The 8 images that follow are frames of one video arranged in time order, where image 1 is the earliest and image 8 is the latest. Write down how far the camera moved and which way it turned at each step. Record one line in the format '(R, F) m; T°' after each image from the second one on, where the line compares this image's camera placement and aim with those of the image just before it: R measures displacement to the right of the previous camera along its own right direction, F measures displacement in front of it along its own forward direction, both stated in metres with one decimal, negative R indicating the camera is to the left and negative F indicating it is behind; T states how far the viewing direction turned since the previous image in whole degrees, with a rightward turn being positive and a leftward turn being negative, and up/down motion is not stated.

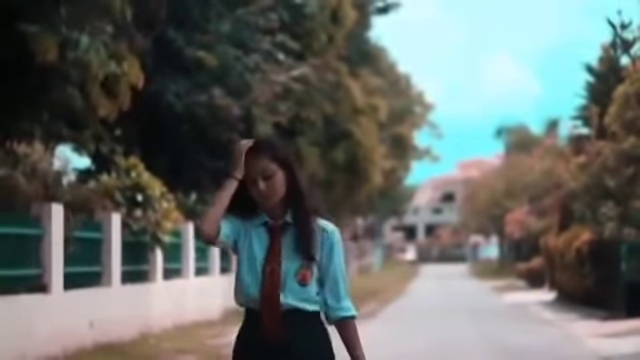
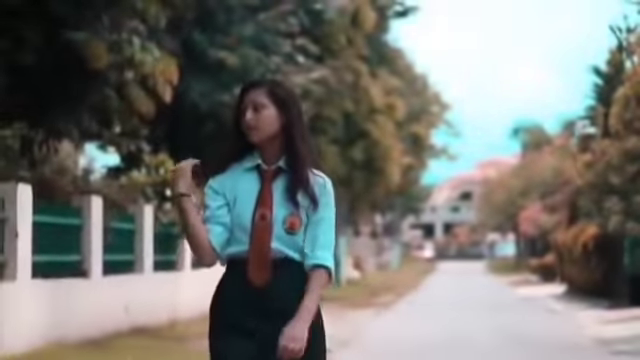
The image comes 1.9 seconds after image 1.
(0.0, -1.4) m; -1°
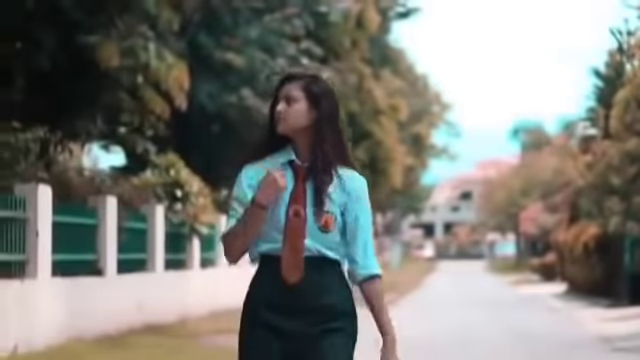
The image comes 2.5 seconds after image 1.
(-0.1, -0.5) m; 0°
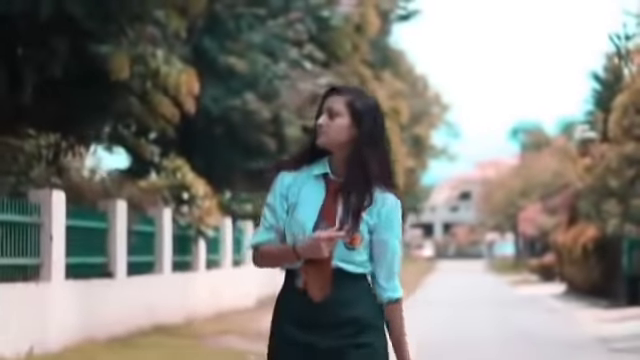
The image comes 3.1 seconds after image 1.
(-0.1, -0.4) m; 0°
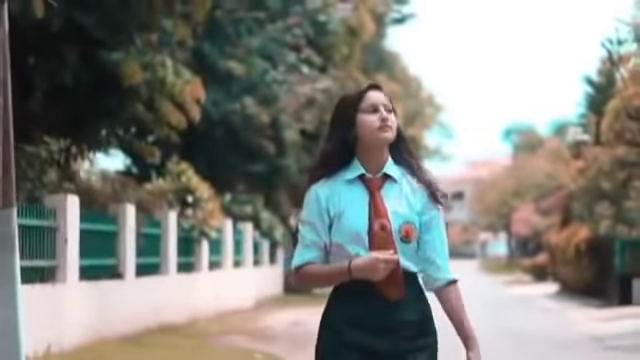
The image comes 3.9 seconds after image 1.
(-0.1, -0.6) m; 0°
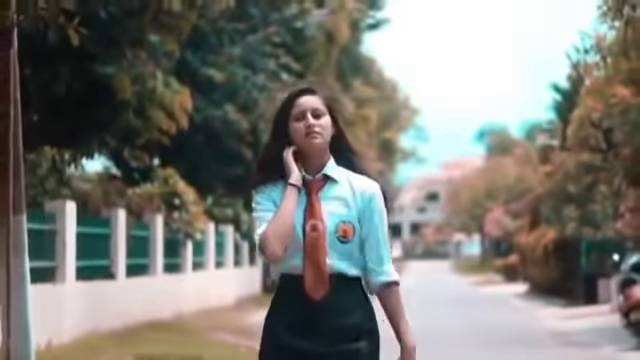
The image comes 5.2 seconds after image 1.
(-0.1, -1.2) m; +1°
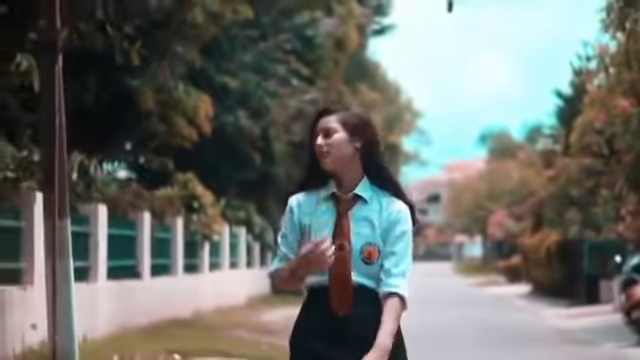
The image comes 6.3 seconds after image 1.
(-0.2, -1.0) m; 0°
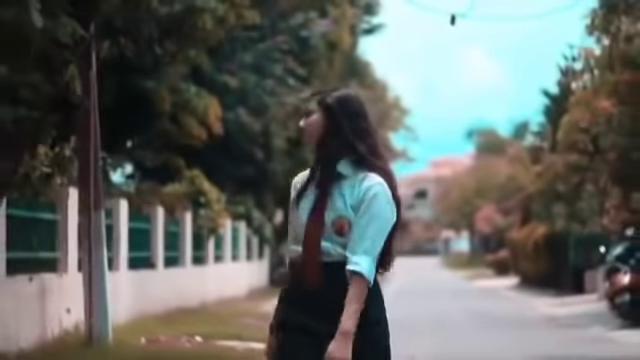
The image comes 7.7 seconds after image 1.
(-0.3, -1.4) m; +1°
